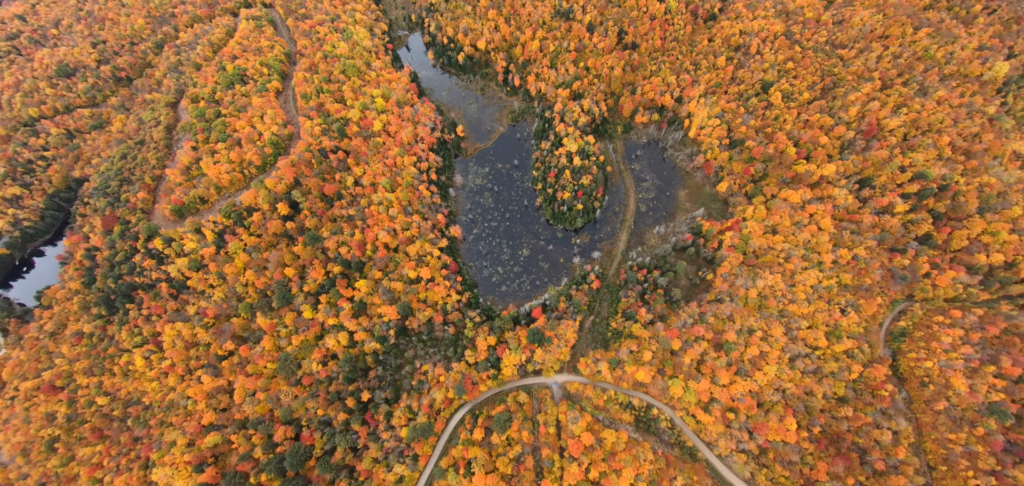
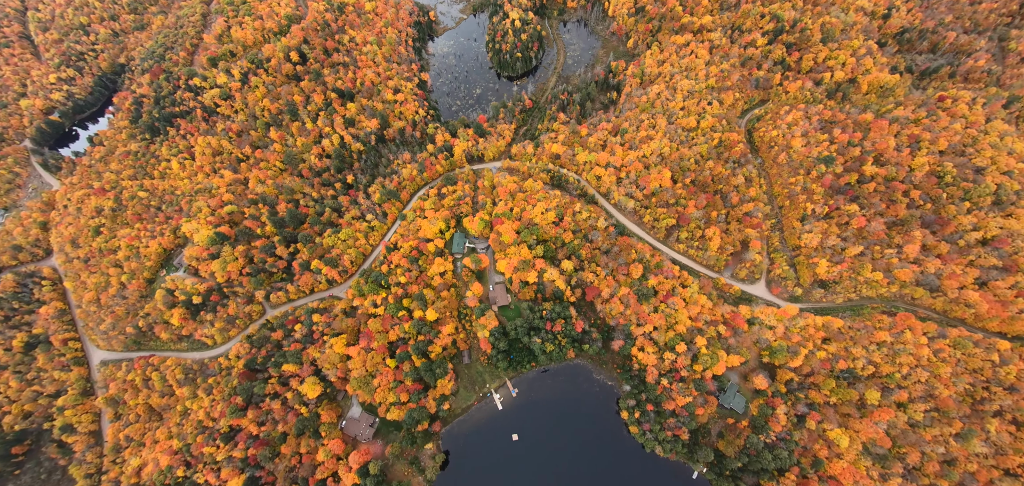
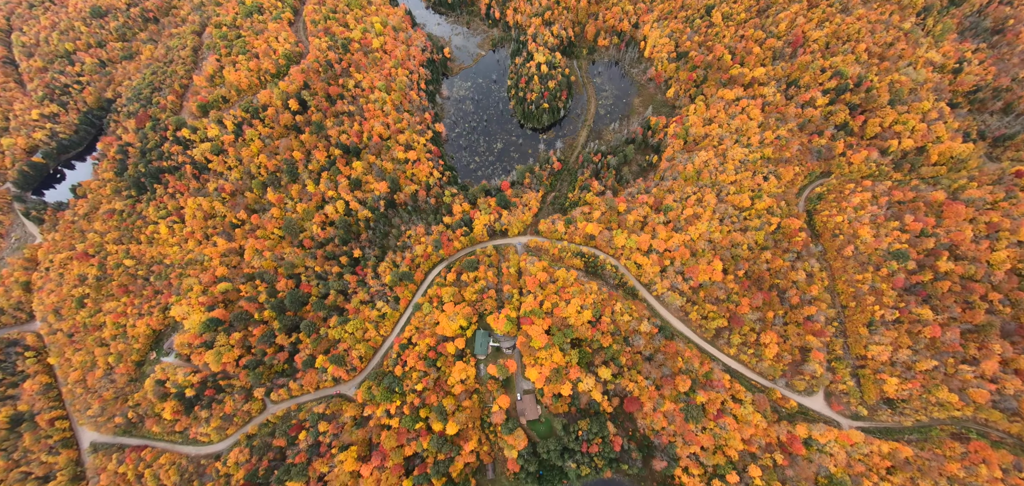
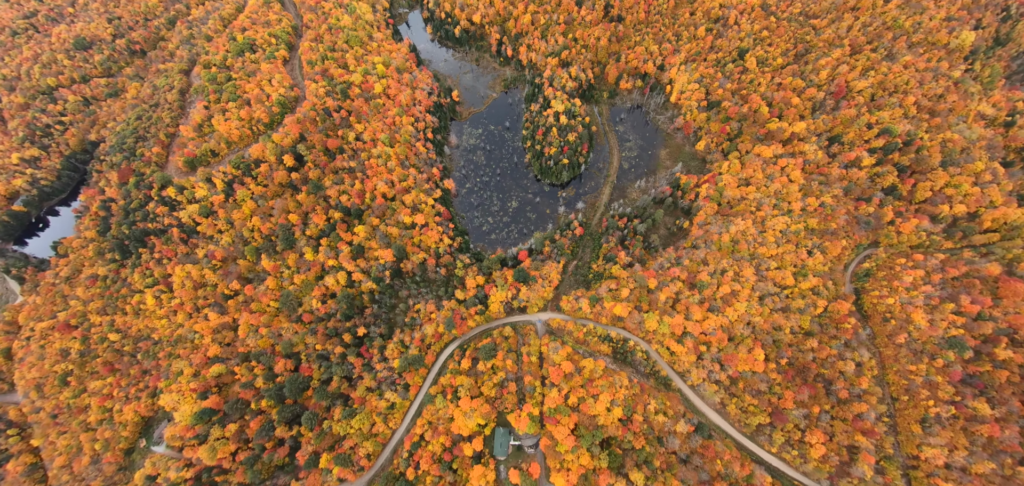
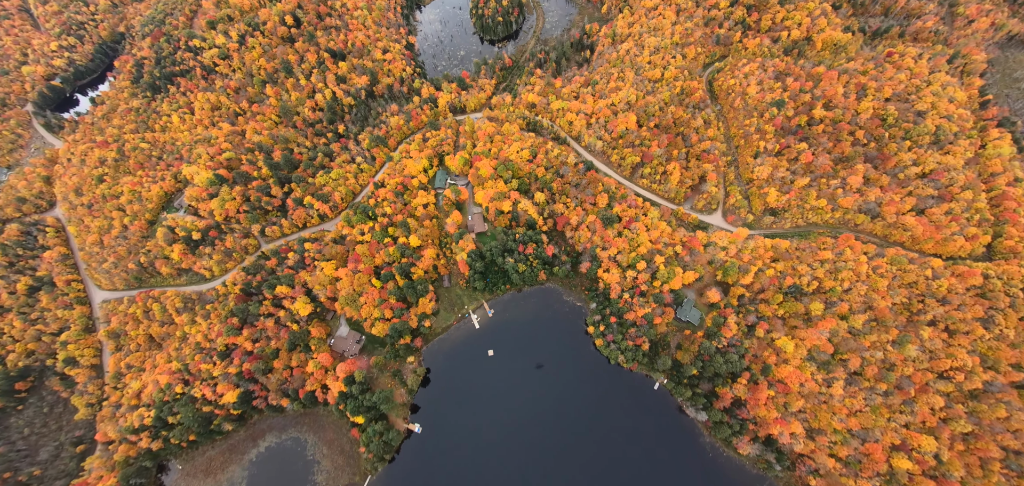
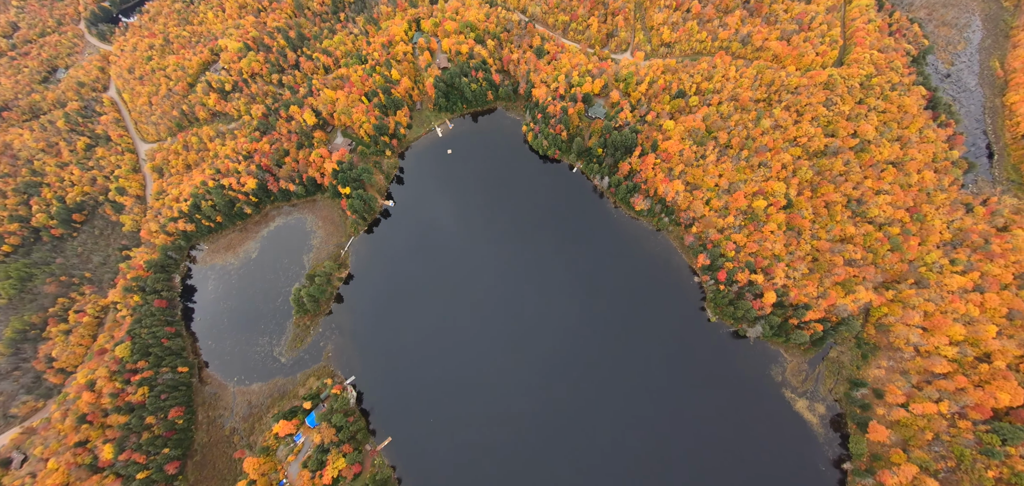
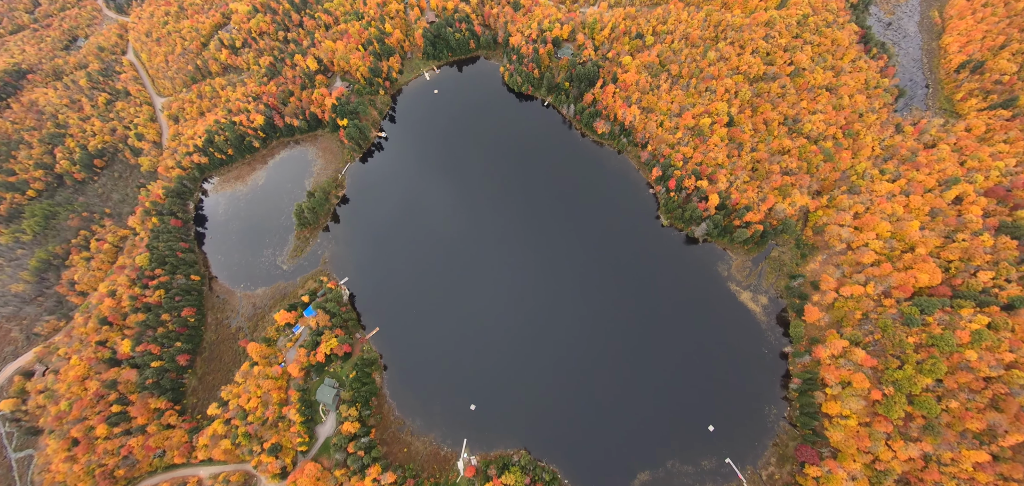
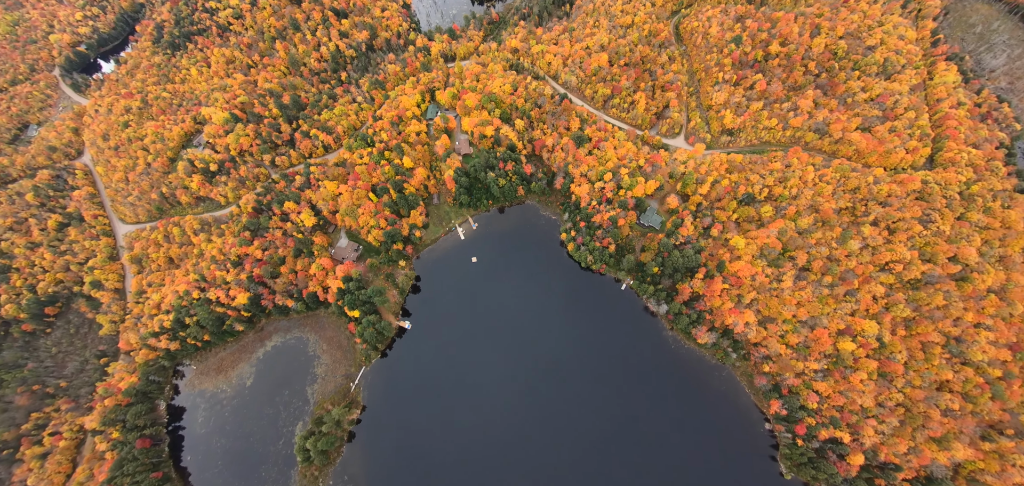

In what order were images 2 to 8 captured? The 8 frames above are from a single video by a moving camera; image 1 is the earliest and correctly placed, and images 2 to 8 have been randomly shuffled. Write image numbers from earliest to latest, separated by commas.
4, 3, 2, 5, 8, 6, 7
